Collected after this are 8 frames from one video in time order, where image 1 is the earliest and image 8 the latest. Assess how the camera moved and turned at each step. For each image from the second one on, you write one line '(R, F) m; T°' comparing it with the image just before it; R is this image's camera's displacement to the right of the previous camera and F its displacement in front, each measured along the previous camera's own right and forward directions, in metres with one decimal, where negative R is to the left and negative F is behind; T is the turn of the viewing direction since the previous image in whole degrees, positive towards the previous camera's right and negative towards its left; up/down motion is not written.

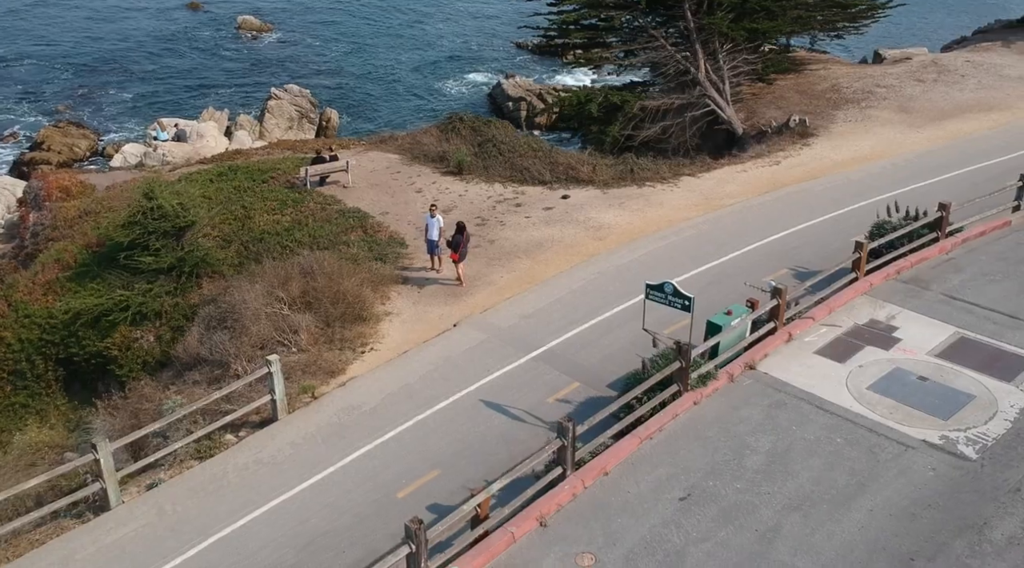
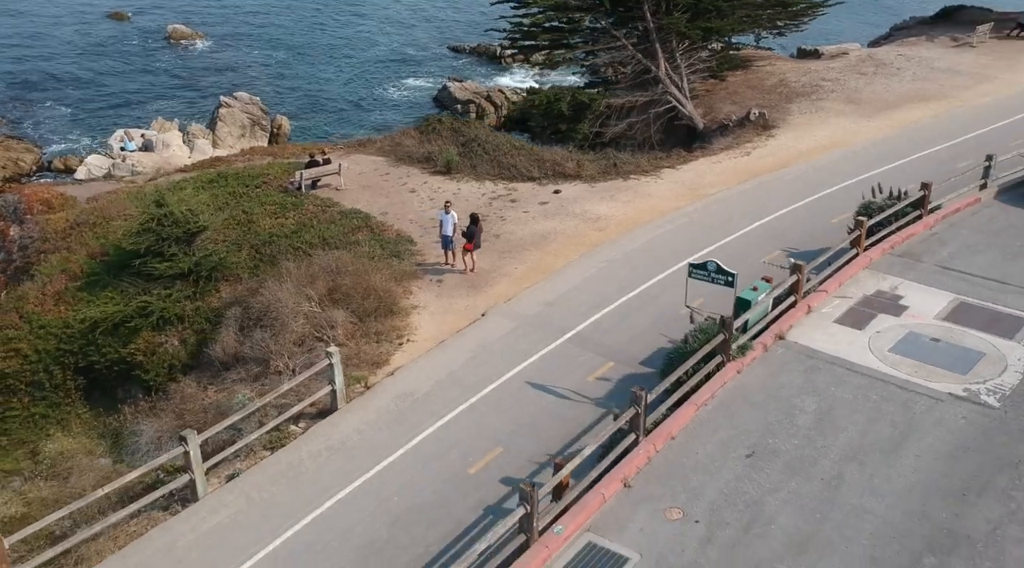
(-2.0, -0.7) m; +5°
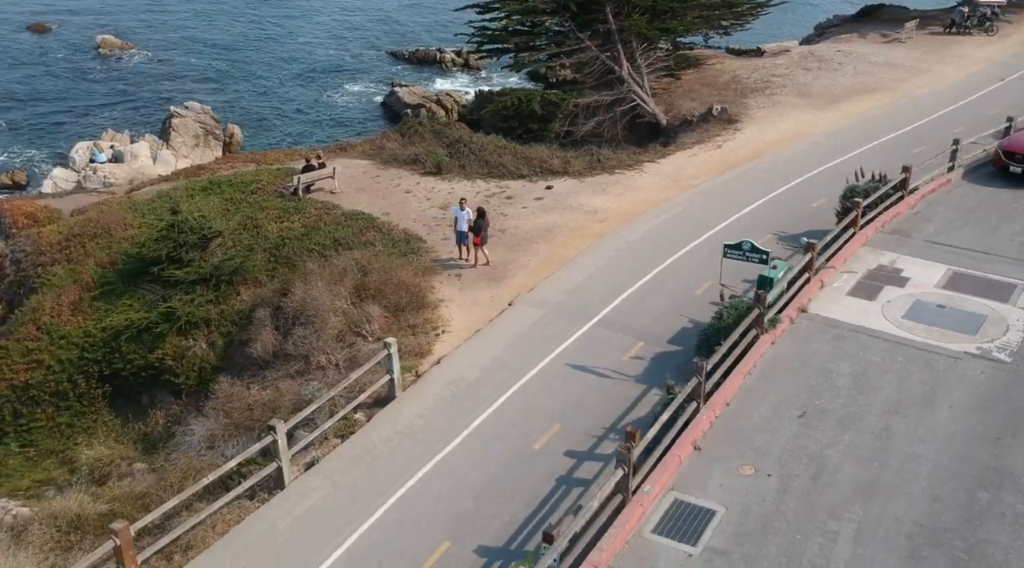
(-2.1, -0.7) m; +5°
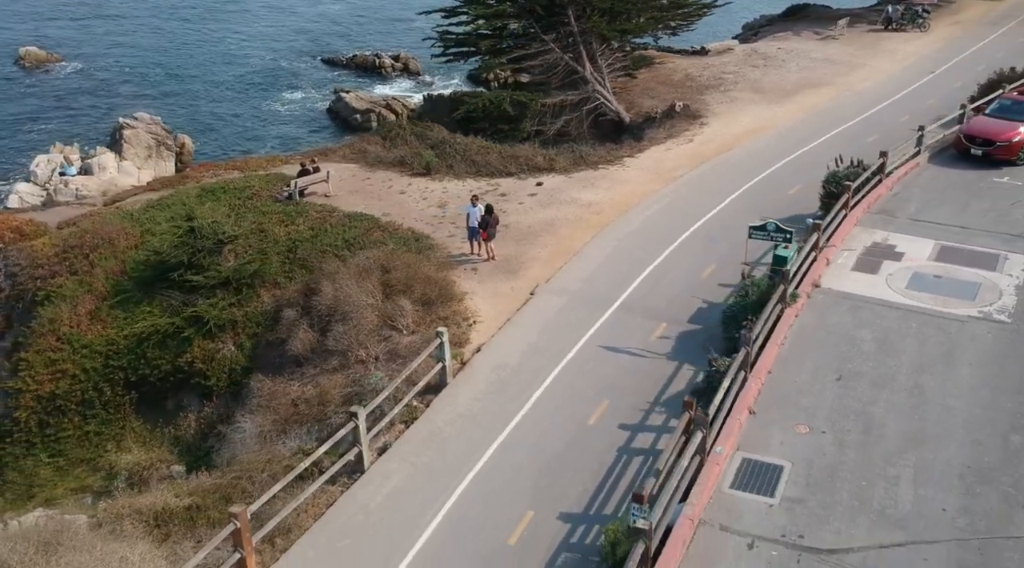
(-2.1, -0.7) m; +5°
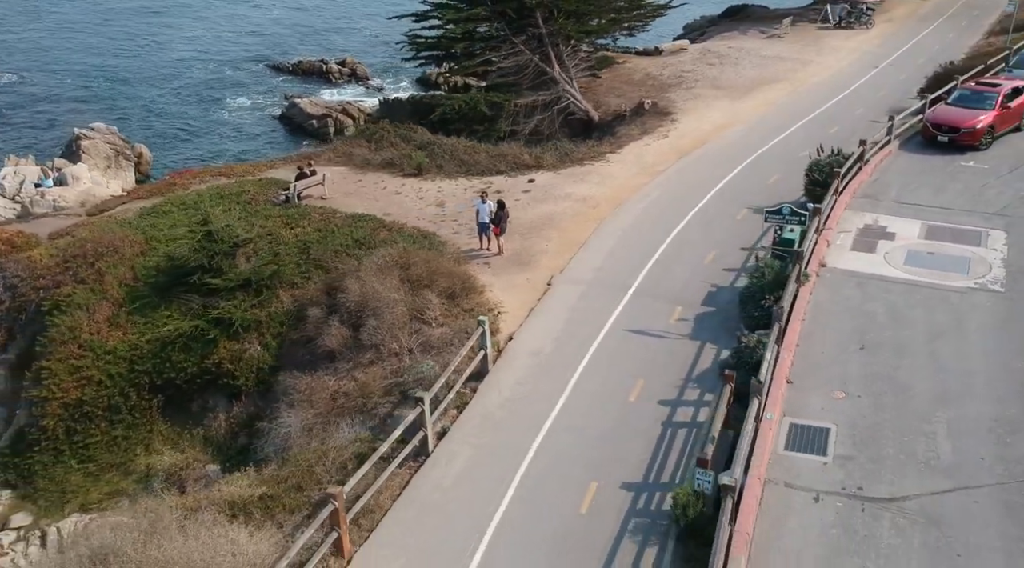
(-1.9, -0.6) m; +4°
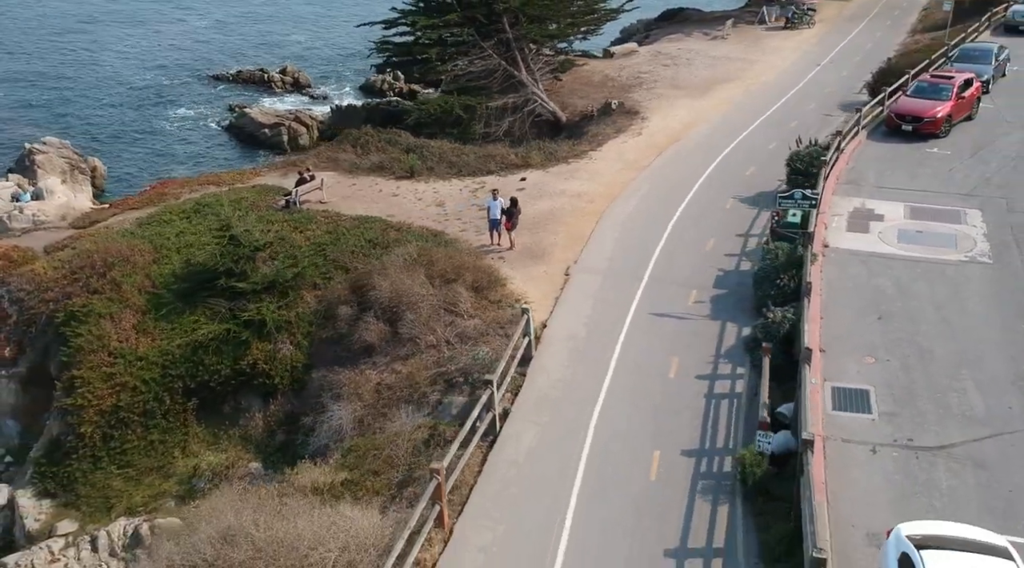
(-2.2, -0.8) m; +5°
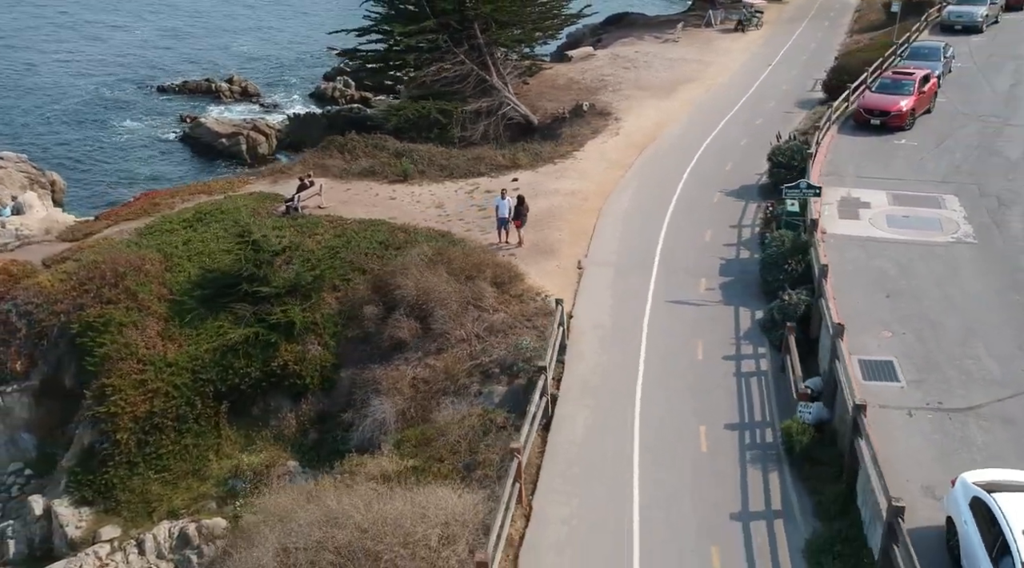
(-2.0, -0.7) m; +4°
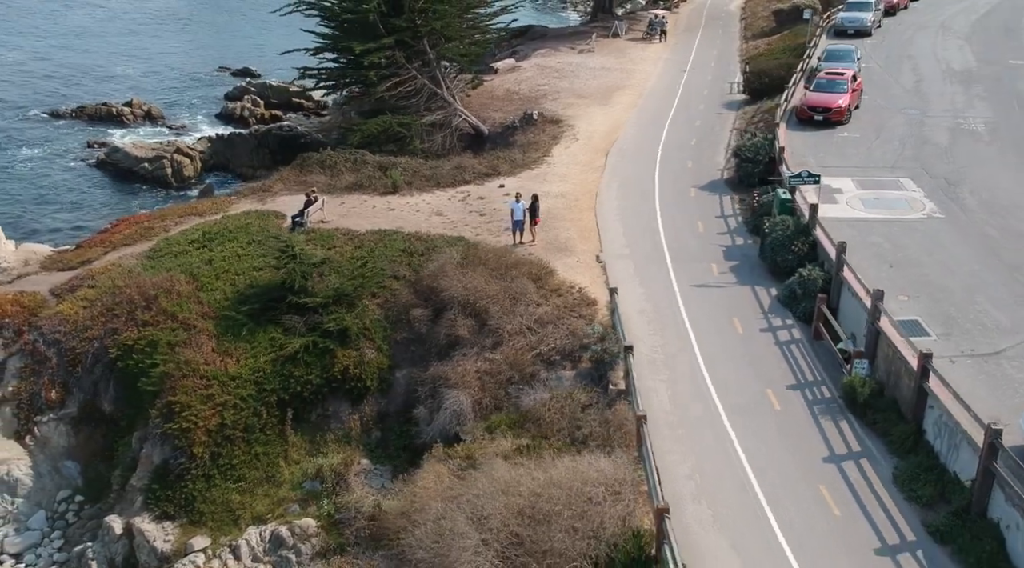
(-3.9, -1.2) m; +8°
